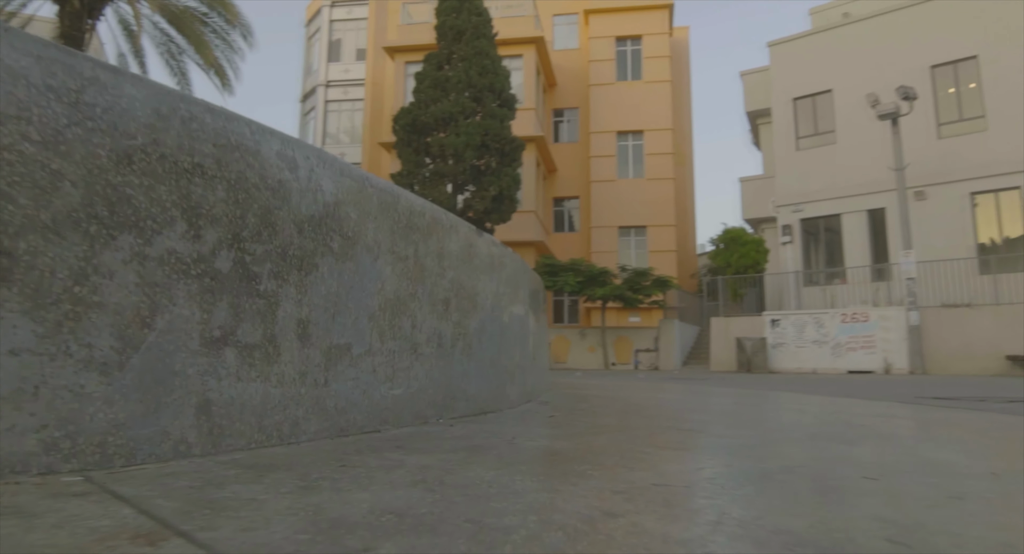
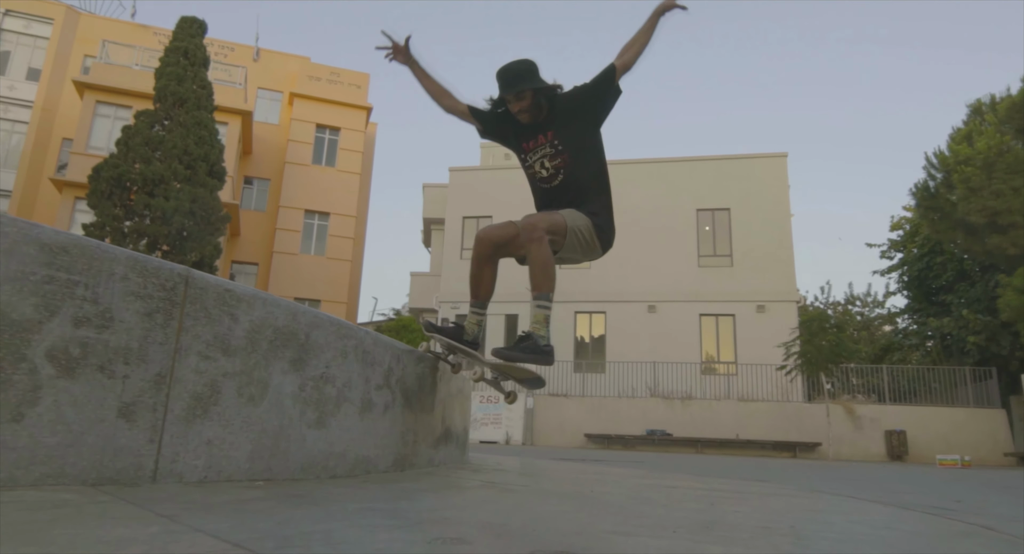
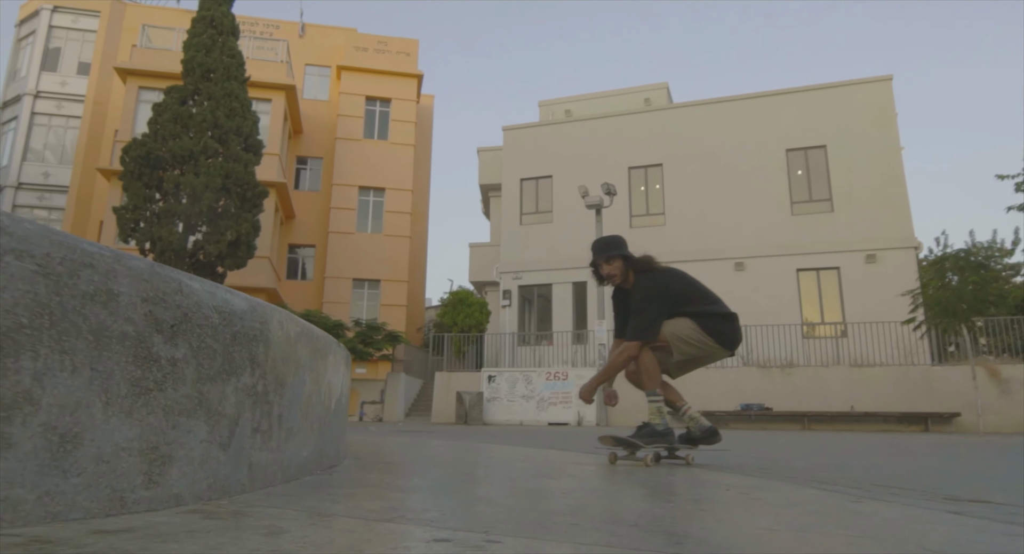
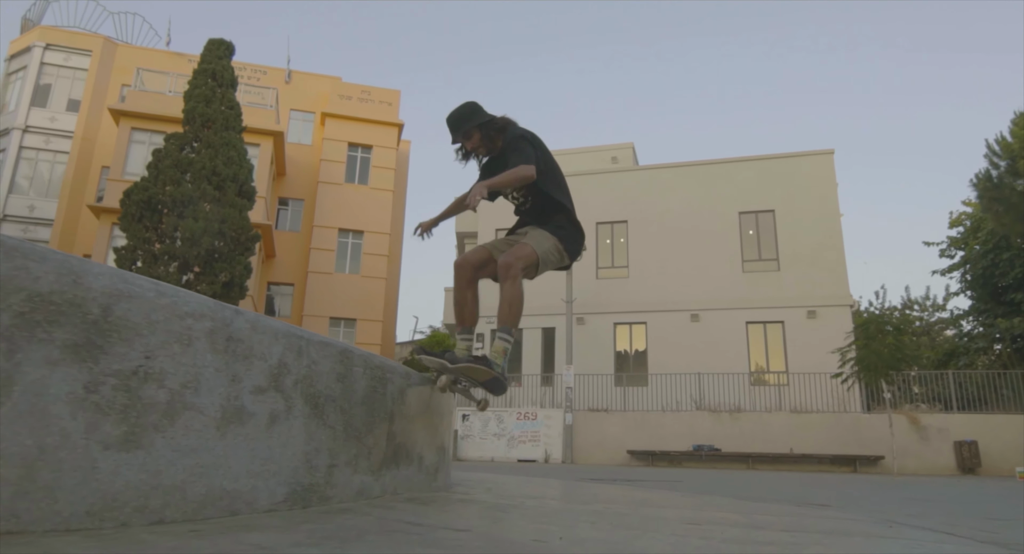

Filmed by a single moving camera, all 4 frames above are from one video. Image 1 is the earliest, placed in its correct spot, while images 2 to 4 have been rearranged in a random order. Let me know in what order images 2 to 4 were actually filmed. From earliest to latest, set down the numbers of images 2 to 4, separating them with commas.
3, 4, 2
